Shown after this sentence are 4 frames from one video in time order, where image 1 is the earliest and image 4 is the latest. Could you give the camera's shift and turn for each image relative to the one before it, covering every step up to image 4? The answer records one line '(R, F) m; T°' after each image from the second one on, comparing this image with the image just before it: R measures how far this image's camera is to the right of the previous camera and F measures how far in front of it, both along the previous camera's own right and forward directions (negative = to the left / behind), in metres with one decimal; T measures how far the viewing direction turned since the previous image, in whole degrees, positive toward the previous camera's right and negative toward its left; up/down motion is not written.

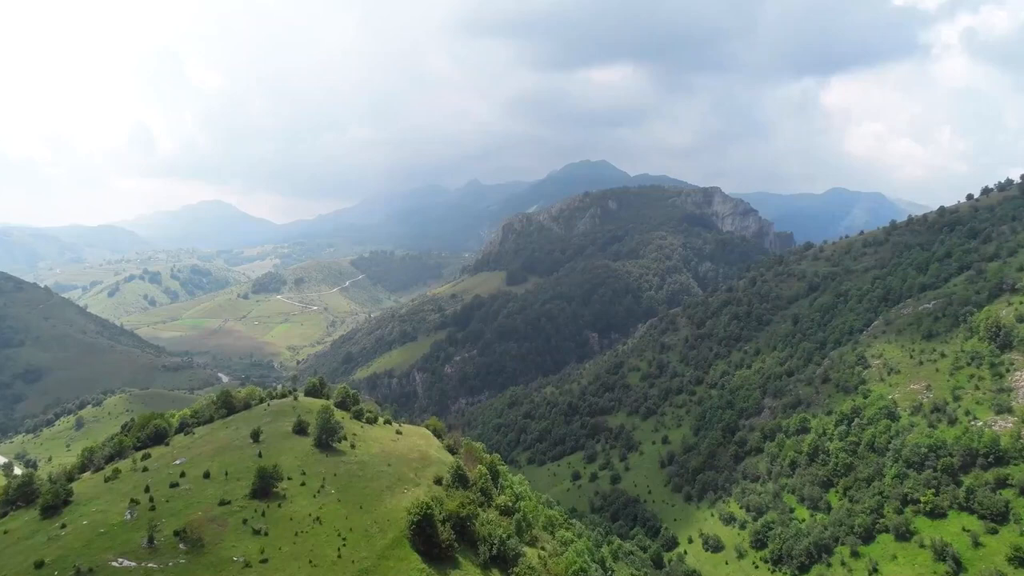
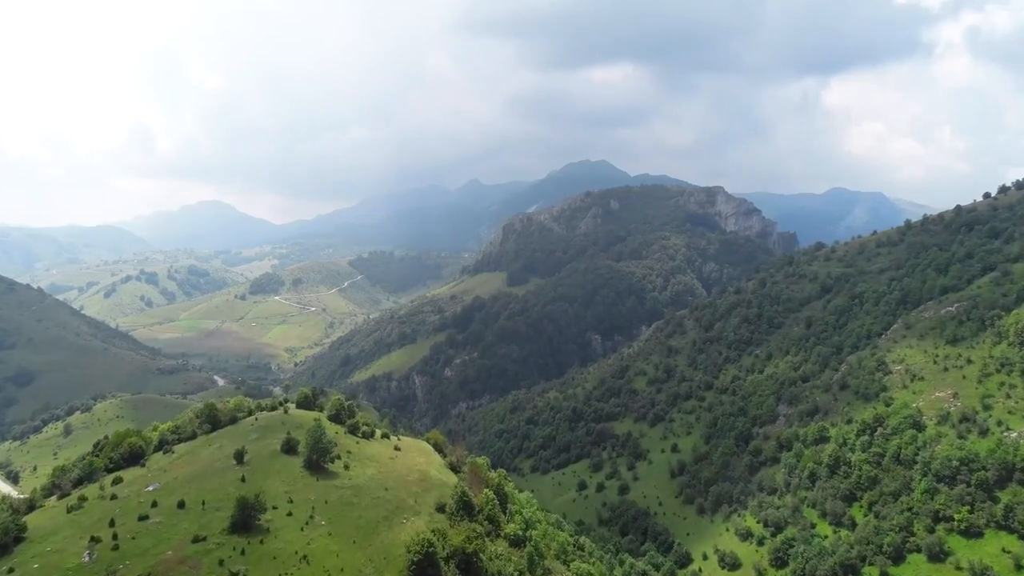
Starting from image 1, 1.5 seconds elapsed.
(-1.1, +5.9) m; 0°
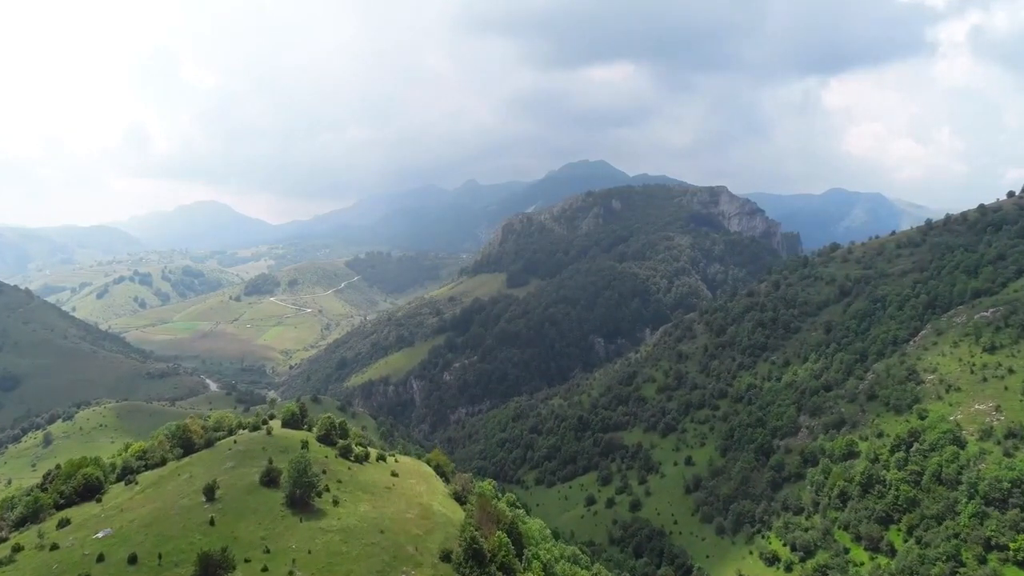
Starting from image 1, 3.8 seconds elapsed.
(-1.8, +8.4) m; 0°
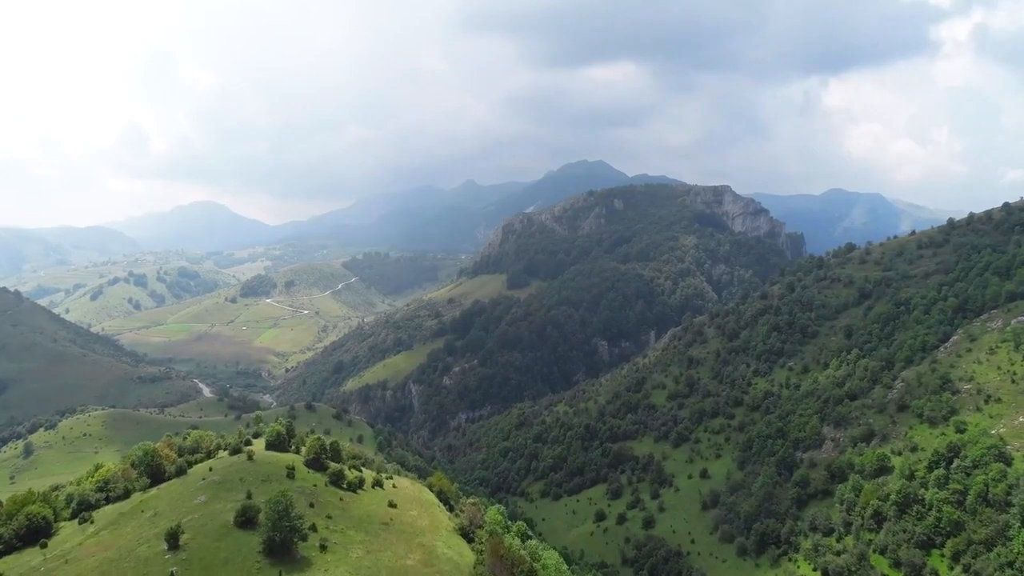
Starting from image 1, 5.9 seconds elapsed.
(-1.6, +7.9) m; 0°
